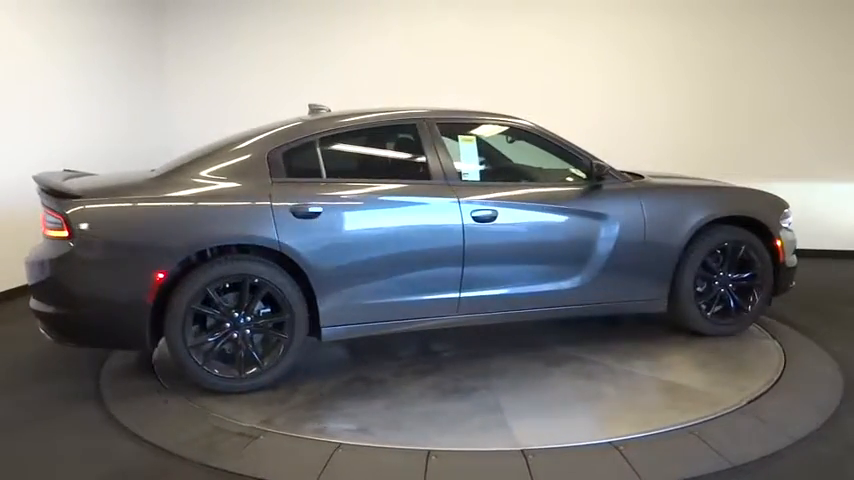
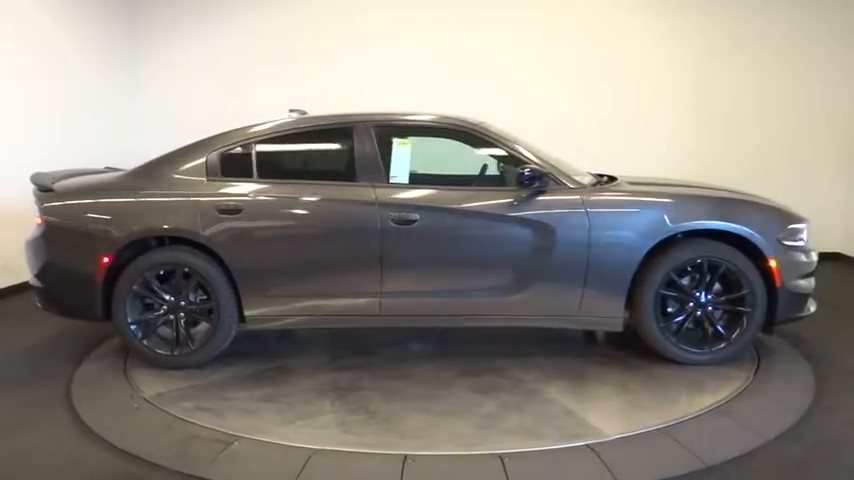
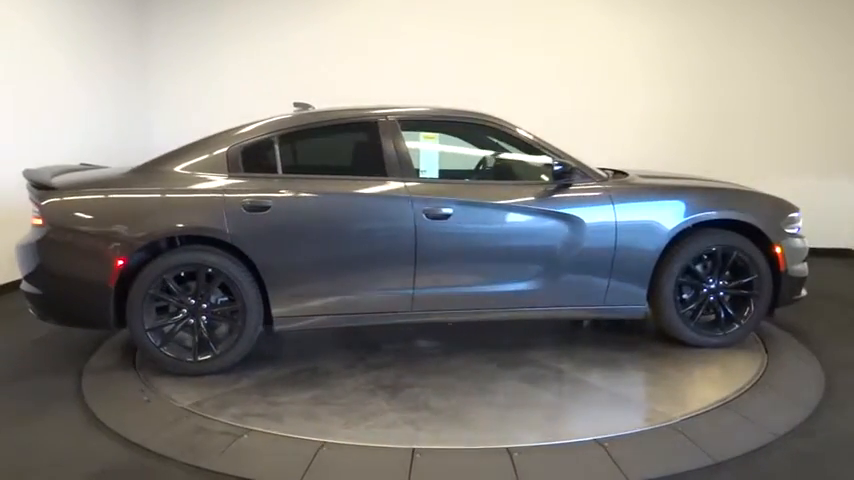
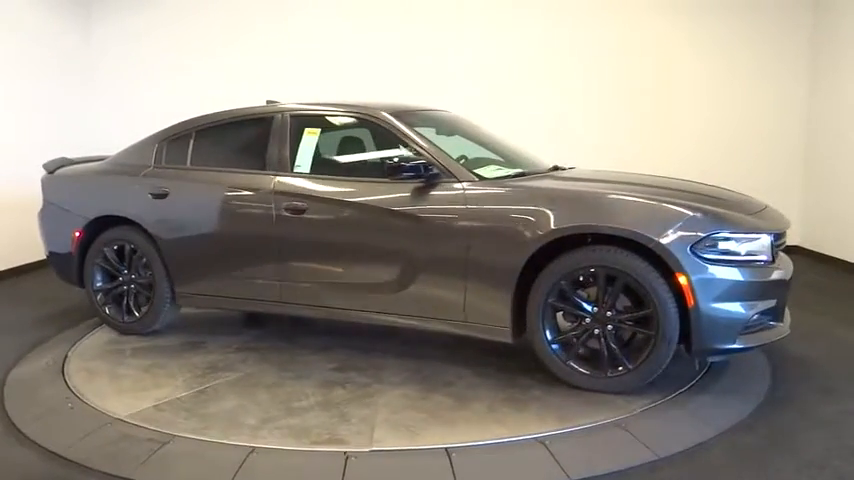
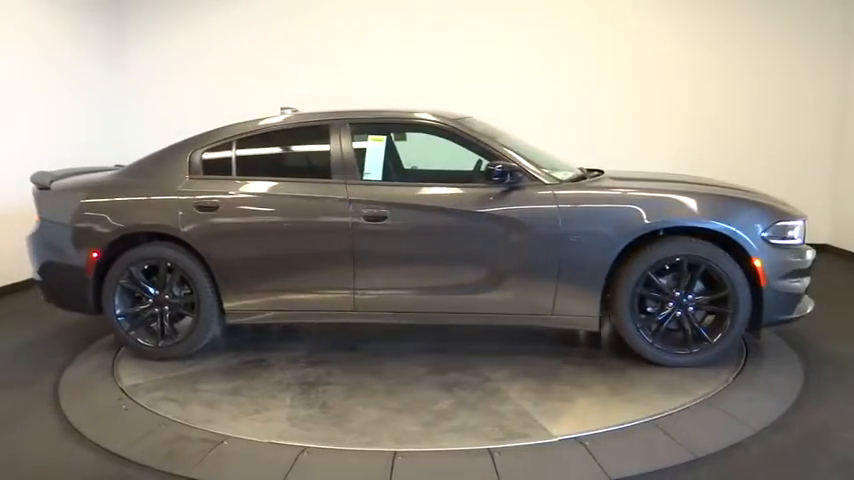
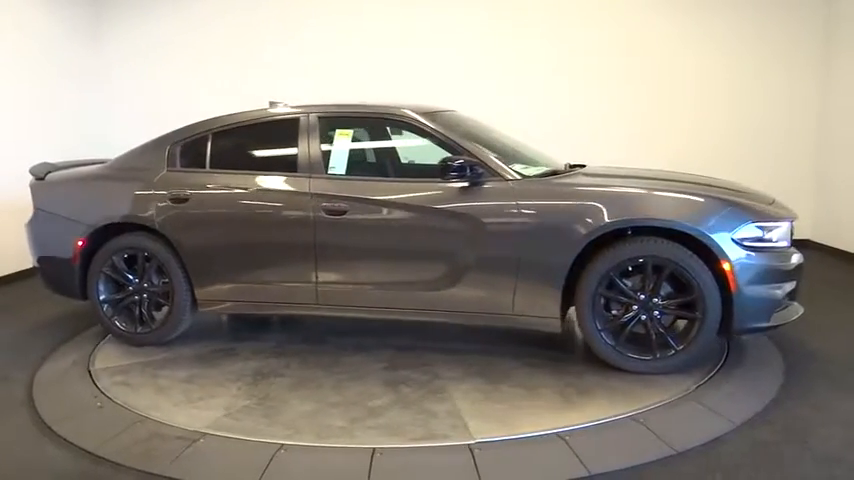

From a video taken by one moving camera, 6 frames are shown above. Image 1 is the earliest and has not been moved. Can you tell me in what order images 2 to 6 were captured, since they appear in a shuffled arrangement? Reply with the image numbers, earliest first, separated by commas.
3, 2, 5, 6, 4
